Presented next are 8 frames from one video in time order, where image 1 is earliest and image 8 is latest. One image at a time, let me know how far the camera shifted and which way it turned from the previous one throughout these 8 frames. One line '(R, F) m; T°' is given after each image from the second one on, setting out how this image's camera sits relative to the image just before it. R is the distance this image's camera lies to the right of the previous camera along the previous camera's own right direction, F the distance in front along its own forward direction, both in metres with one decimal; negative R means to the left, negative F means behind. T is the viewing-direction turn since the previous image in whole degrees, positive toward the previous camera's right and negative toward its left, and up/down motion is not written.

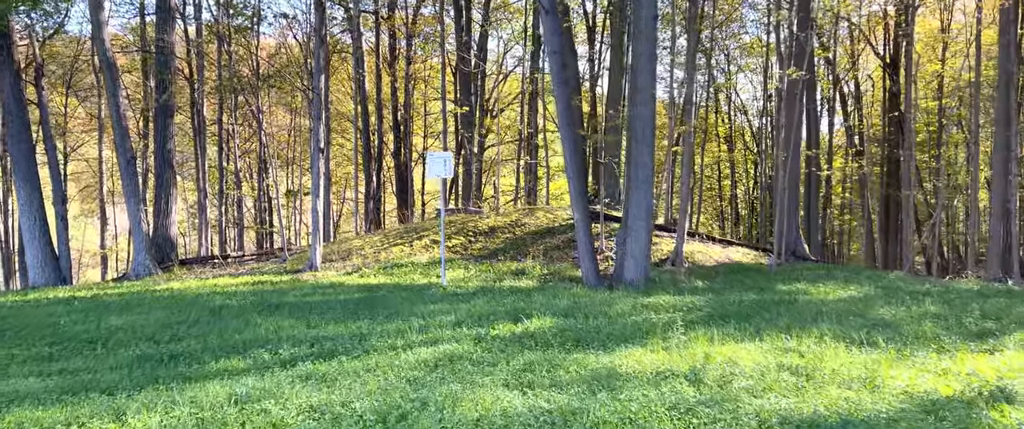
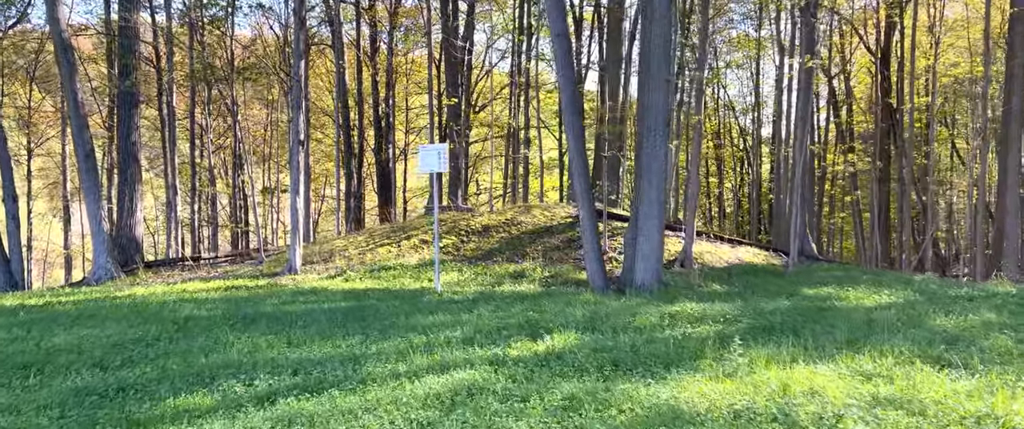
(-0.3, +0.9) m; +2°
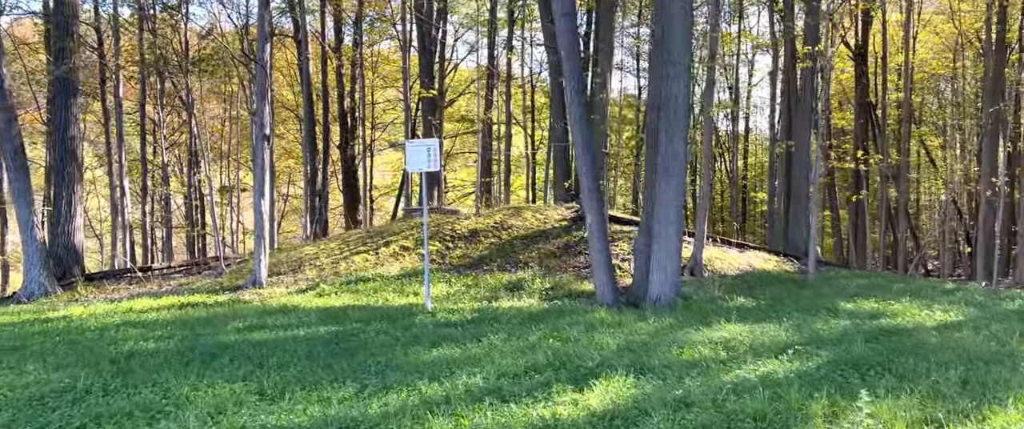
(-0.4, +1.2) m; +3°
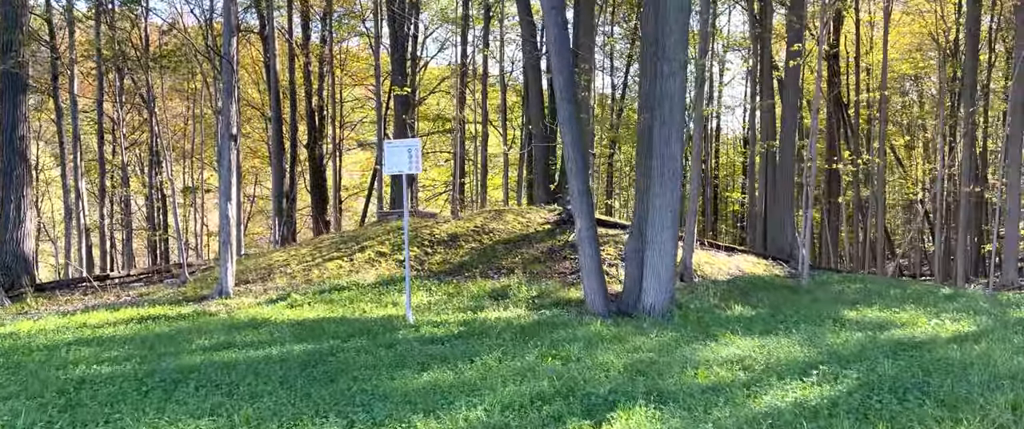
(-0.2, +0.5) m; +2°
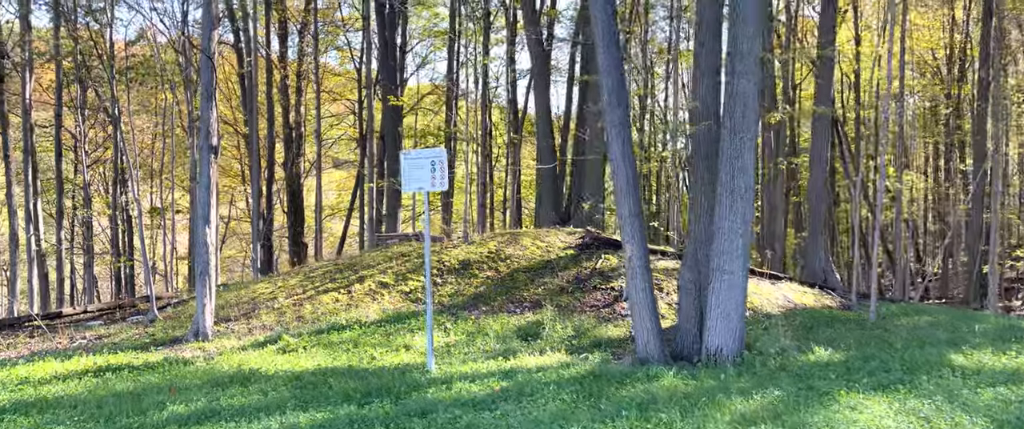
(-0.6, +1.3) m; +2°
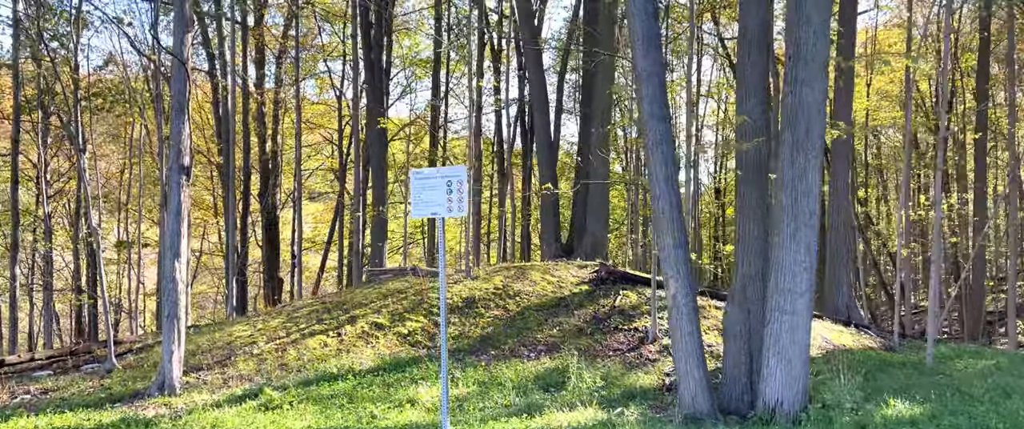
(-0.4, +1.0) m; +2°
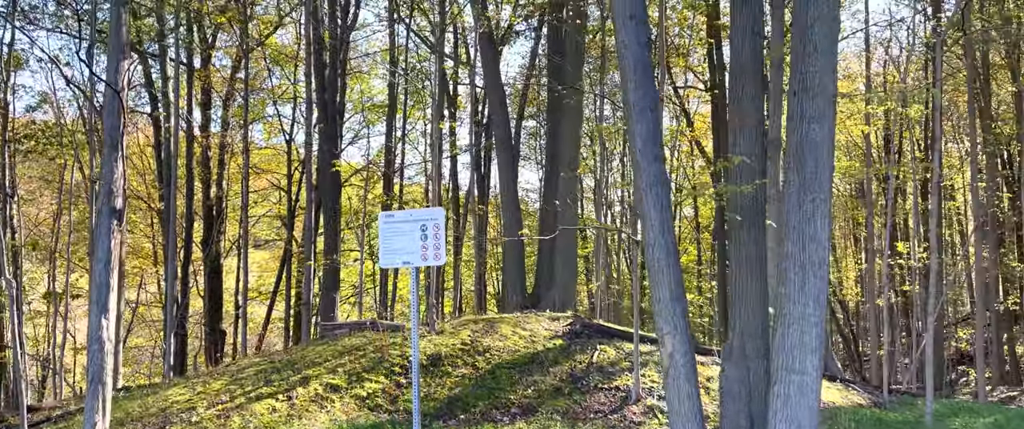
(-0.2, +0.6) m; +4°
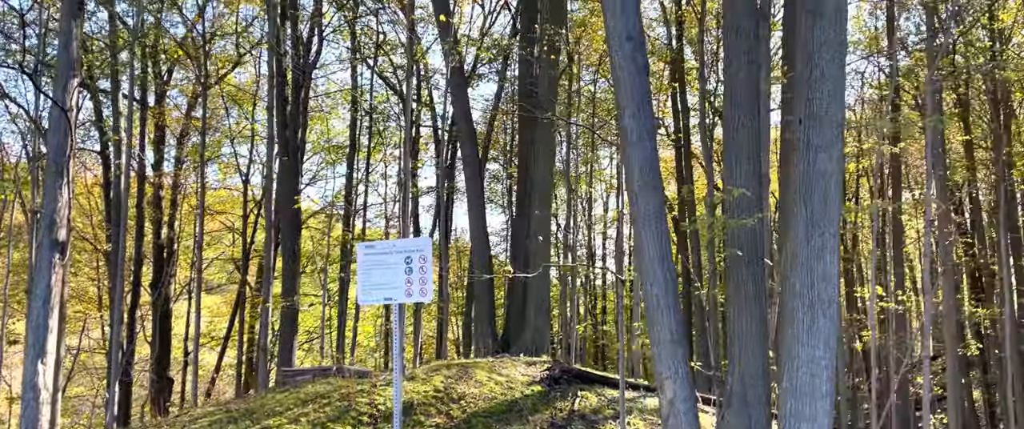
(-0.2, +0.4) m; +3°
